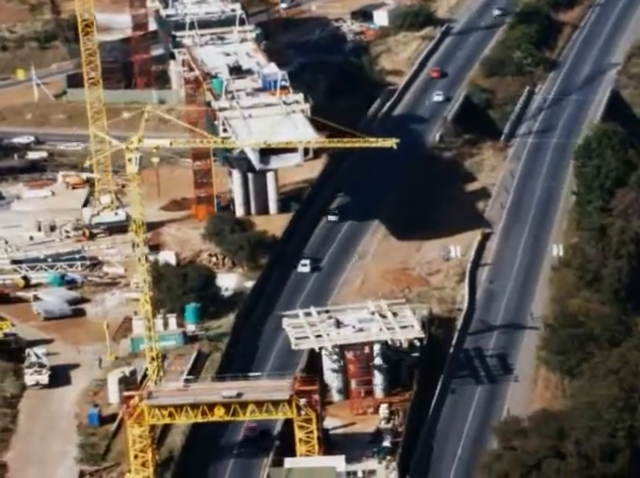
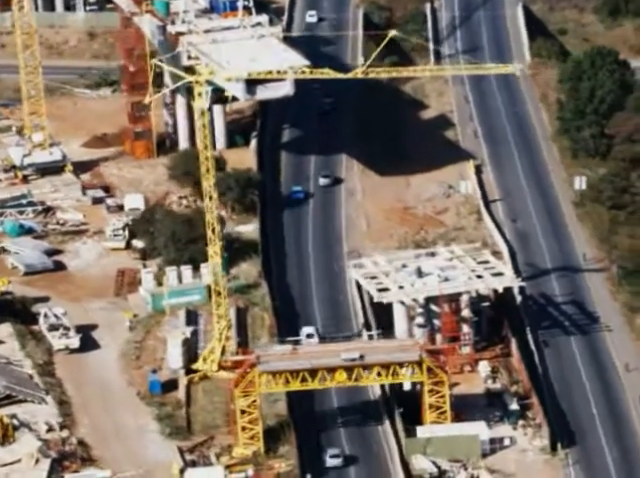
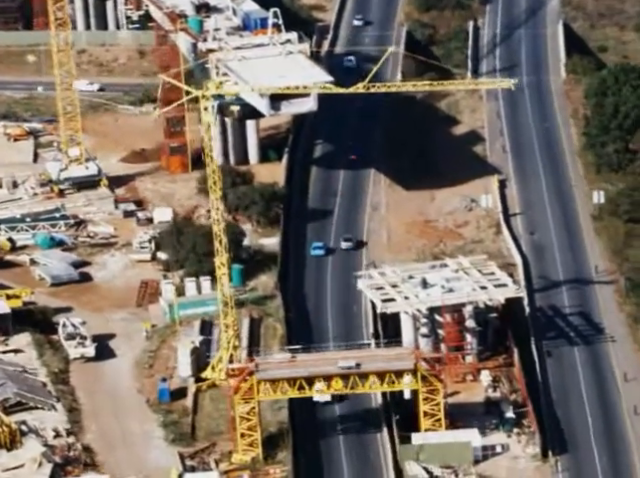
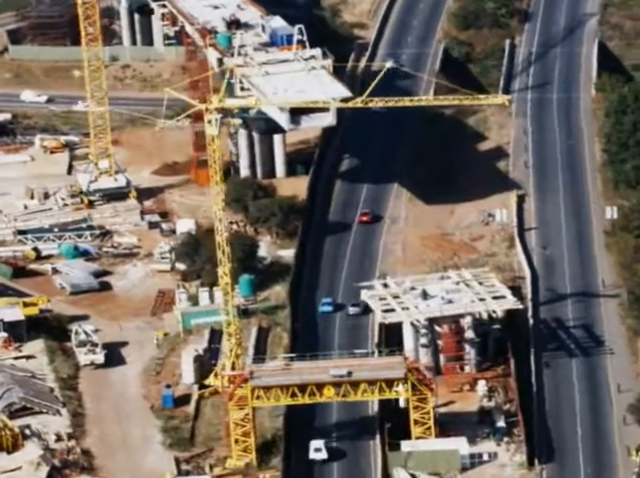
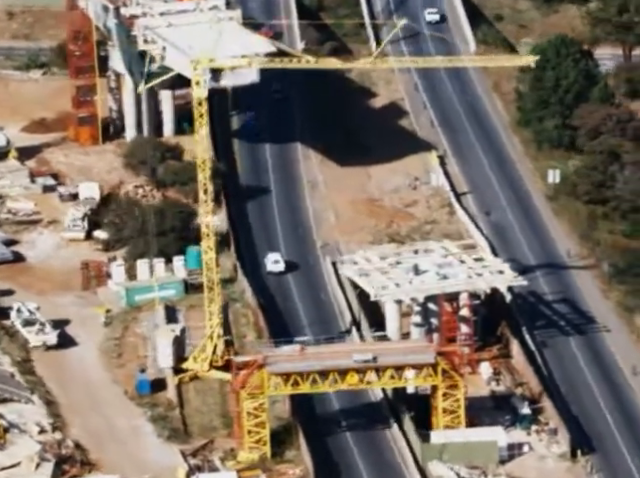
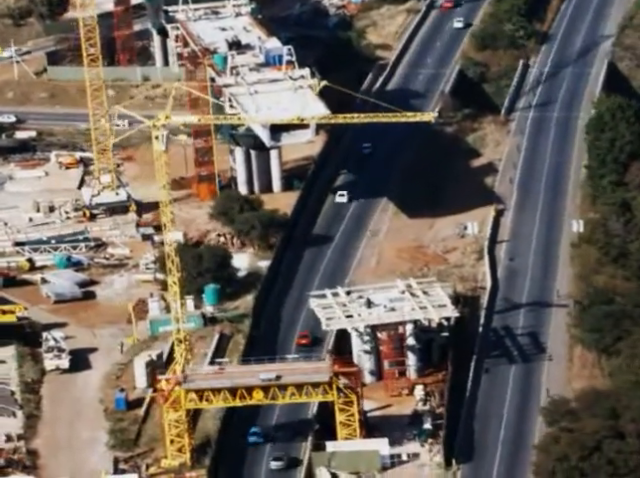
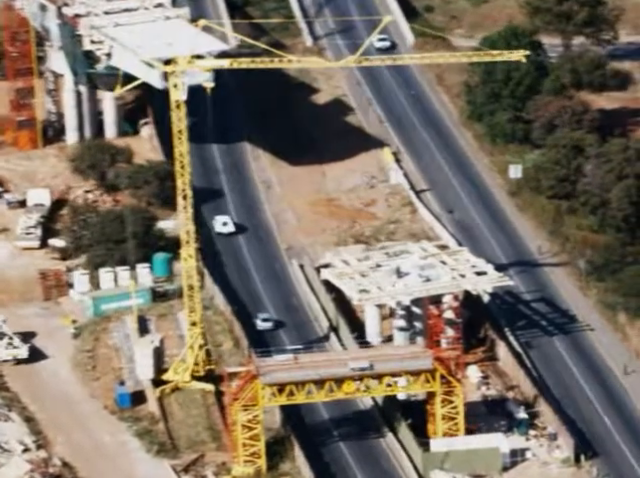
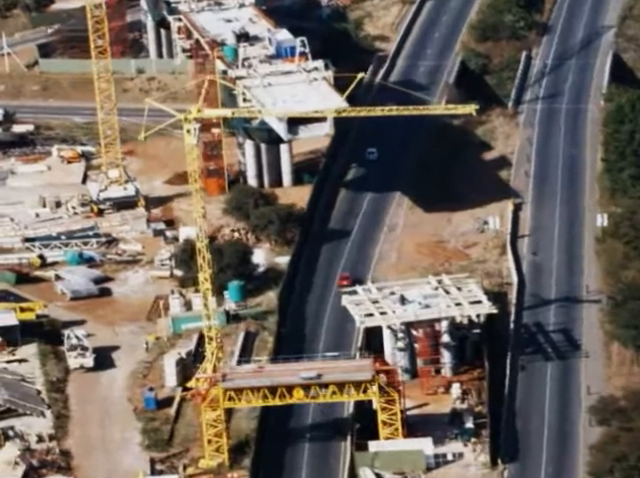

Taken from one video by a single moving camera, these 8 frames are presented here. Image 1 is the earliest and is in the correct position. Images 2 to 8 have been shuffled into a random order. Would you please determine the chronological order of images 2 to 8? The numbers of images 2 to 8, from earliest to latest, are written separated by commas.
6, 8, 4, 3, 2, 5, 7
